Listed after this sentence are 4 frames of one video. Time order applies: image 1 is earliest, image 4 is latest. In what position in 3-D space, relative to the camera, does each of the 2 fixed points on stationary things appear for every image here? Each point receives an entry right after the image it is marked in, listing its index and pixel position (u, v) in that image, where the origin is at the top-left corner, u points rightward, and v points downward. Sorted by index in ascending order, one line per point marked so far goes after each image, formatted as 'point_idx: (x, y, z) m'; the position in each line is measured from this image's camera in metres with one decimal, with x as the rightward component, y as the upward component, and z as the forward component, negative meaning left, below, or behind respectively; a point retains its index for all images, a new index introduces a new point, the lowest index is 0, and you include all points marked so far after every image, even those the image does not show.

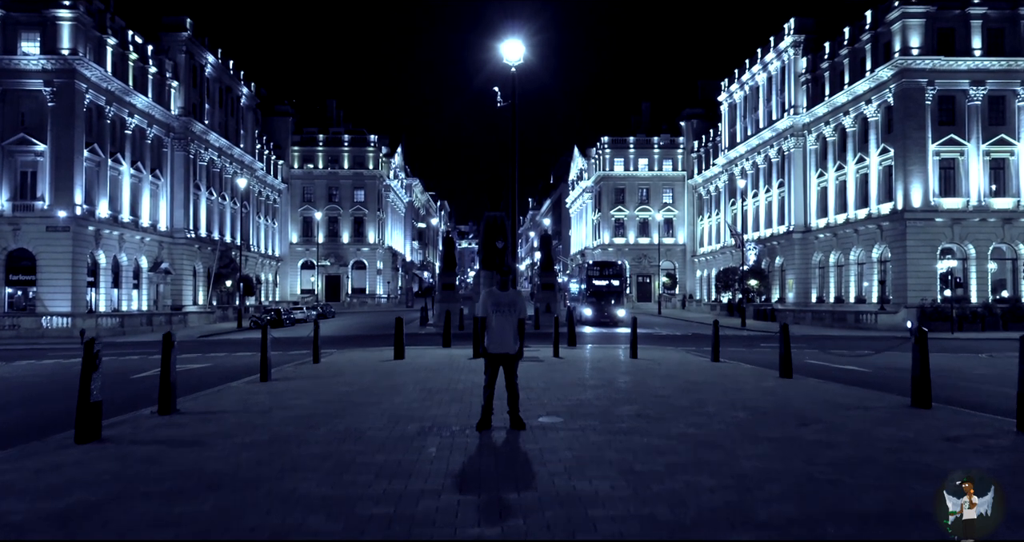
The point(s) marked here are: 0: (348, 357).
0: (-4.6, -2.5, +18.8) m
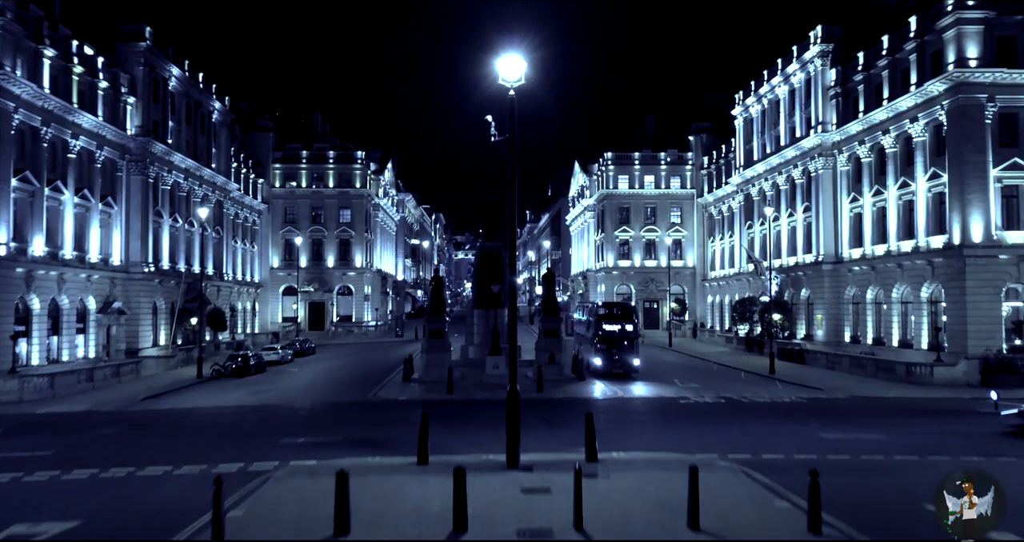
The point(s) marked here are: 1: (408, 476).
0: (-4.6, -4.7, +13.2) m
1: (-2.4, -4.8, +15.5) m
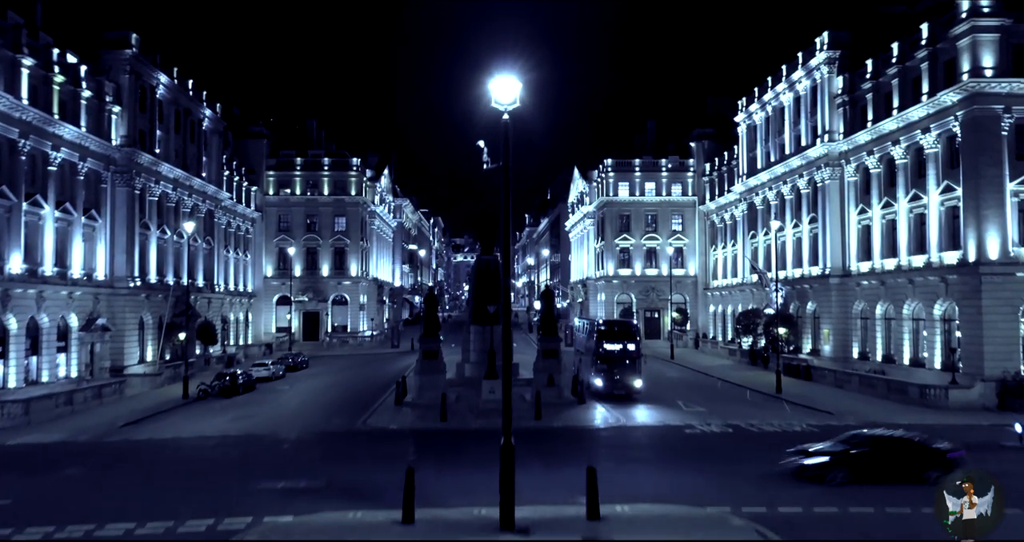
0: (-4.8, -5.6, +11.7) m
1: (-2.6, -5.7, +14.1) m
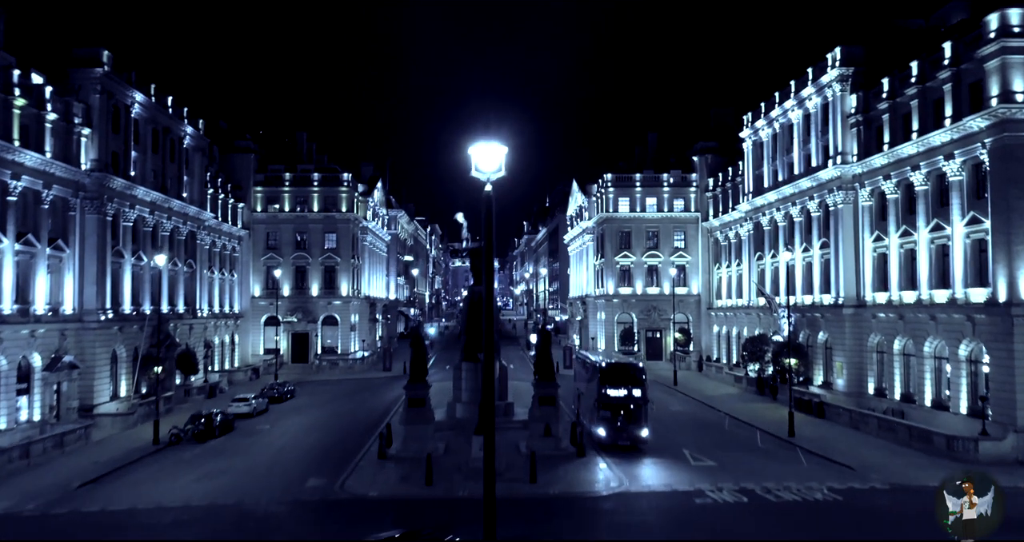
0: (-5.1, -7.6, +9.1) m
1: (-2.9, -7.6, +11.5) m
